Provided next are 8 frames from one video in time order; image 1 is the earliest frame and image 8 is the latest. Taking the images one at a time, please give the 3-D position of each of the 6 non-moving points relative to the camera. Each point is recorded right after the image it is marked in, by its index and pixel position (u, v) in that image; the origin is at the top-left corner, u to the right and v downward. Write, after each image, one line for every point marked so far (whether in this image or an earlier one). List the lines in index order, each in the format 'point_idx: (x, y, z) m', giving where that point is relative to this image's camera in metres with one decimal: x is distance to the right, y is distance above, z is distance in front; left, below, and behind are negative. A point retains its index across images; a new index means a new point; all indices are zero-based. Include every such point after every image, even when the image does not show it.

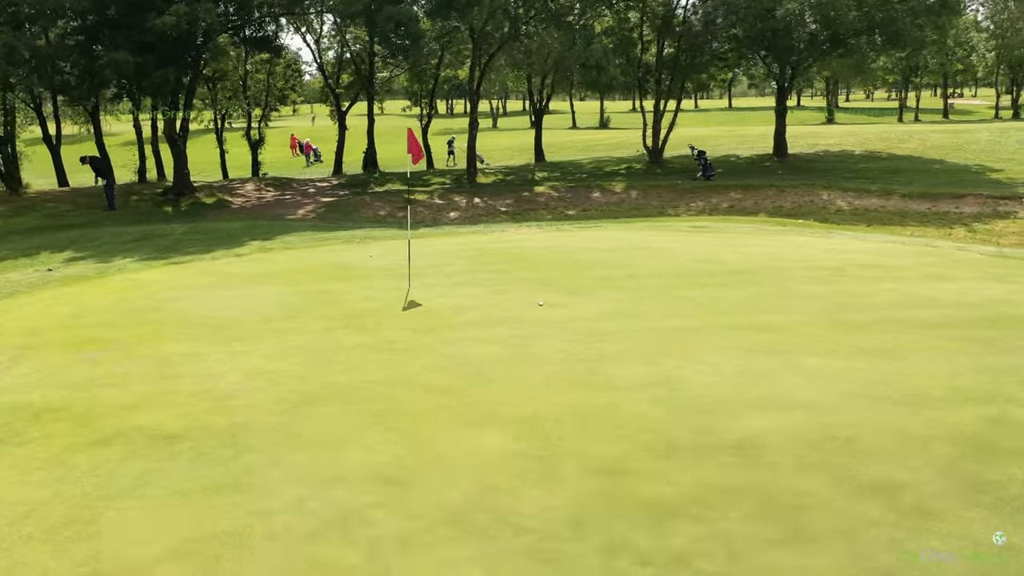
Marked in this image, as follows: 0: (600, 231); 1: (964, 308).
0: (+1.6, +1.0, +14.9) m
1: (+4.8, -0.2, +8.8) m
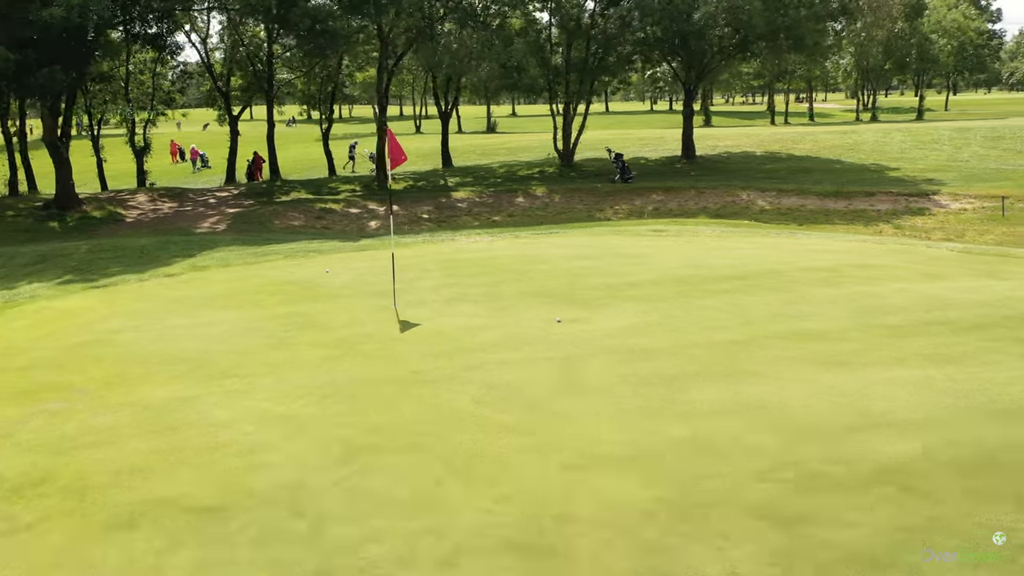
0: (+0.9, +0.9, +14.3) m
1: (+5.0, -0.1, +8.7) m
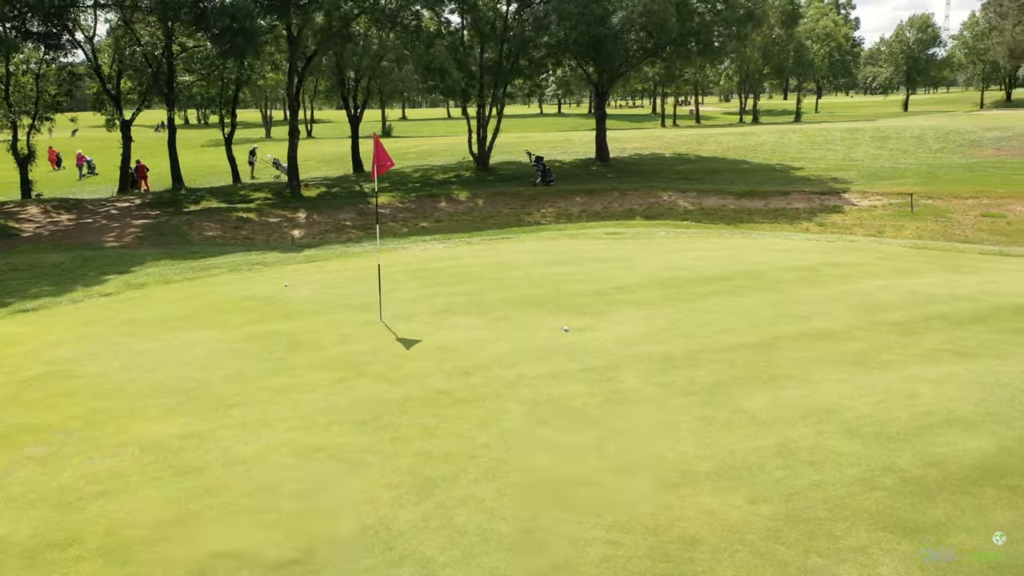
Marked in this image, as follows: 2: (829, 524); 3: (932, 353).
0: (+0.1, +0.8, +14.0) m
1: (+4.9, -0.1, +9.1) m
2: (+1.7, -1.3, +4.4) m
3: (+3.6, -0.5, +7.1) m
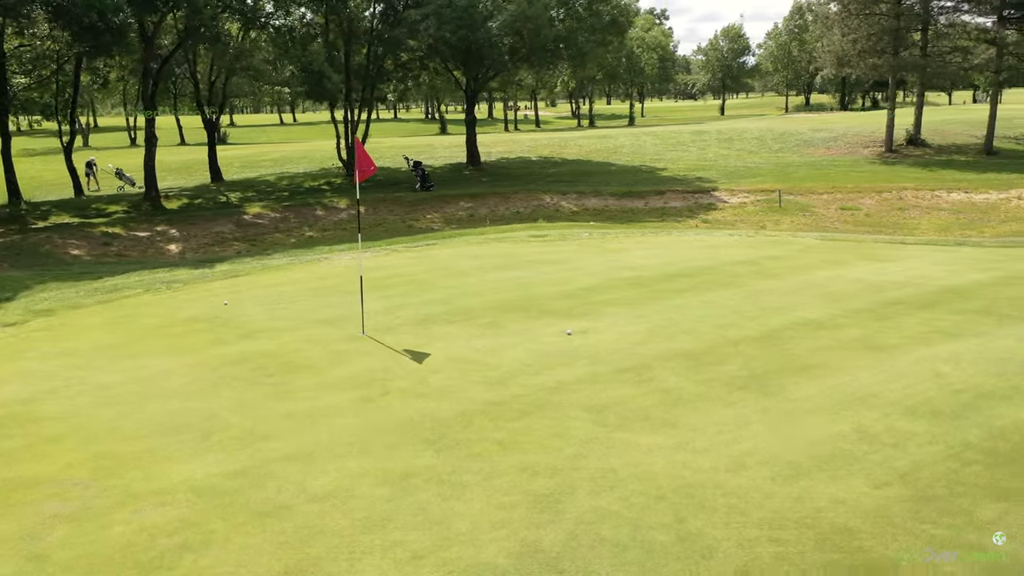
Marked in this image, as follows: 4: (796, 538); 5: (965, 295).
0: (-1.2, +0.7, +13.7) m
1: (+4.7, +0.1, +9.9) m
2: (+2.5, -1.2, +4.6) m
3: (+3.8, -0.4, +7.7) m
4: (+1.5, -1.3, +4.3) m
5: (+5.0, -0.1, +9.2) m
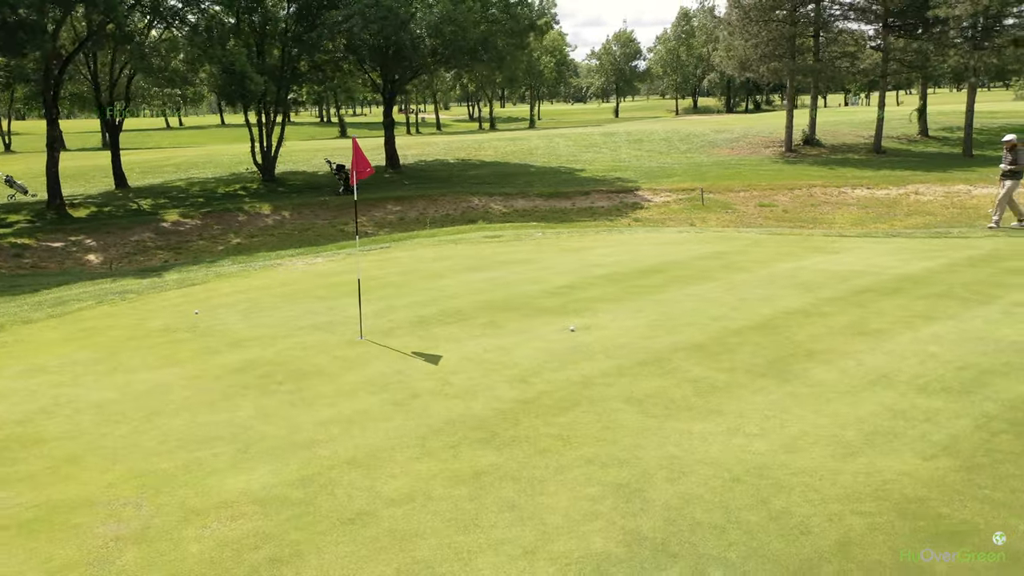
0: (-1.9, +0.6, +13.6) m
1: (+4.4, +0.2, +10.5) m
2: (+3.0, -1.1, +5.0) m
3: (+3.8, -0.3, +8.2) m
4: (+2.0, -1.2, +4.6) m
5: (+4.8, +0.1, +9.9) m
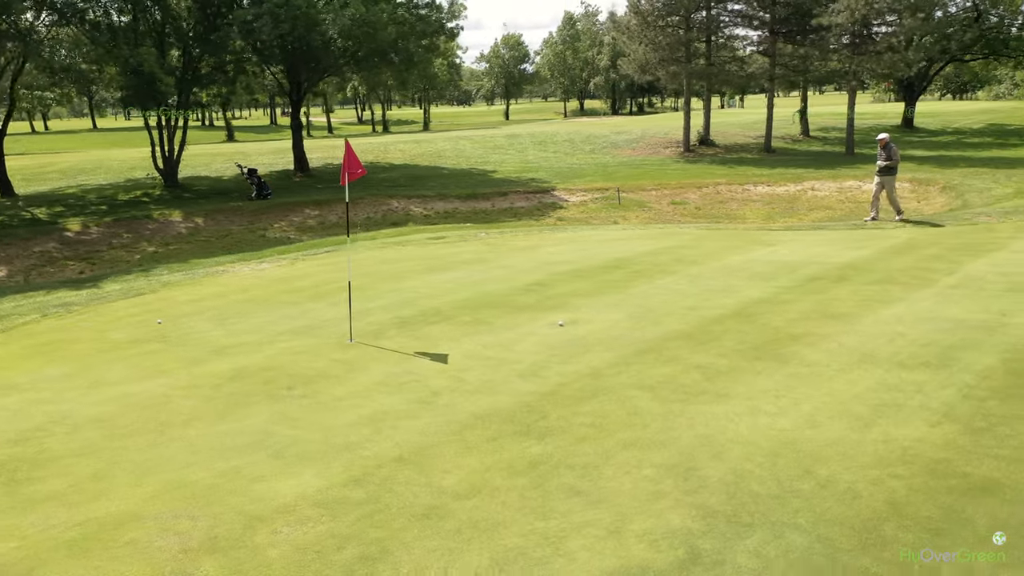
0: (-2.7, +0.5, +13.4) m
1: (+3.9, +0.4, +11.2) m
2: (+3.3, -1.0, +5.6) m
3: (+3.7, -0.2, +8.9) m
4: (+2.4, -1.1, +5.1) m
5: (+4.5, +0.3, +10.7) m
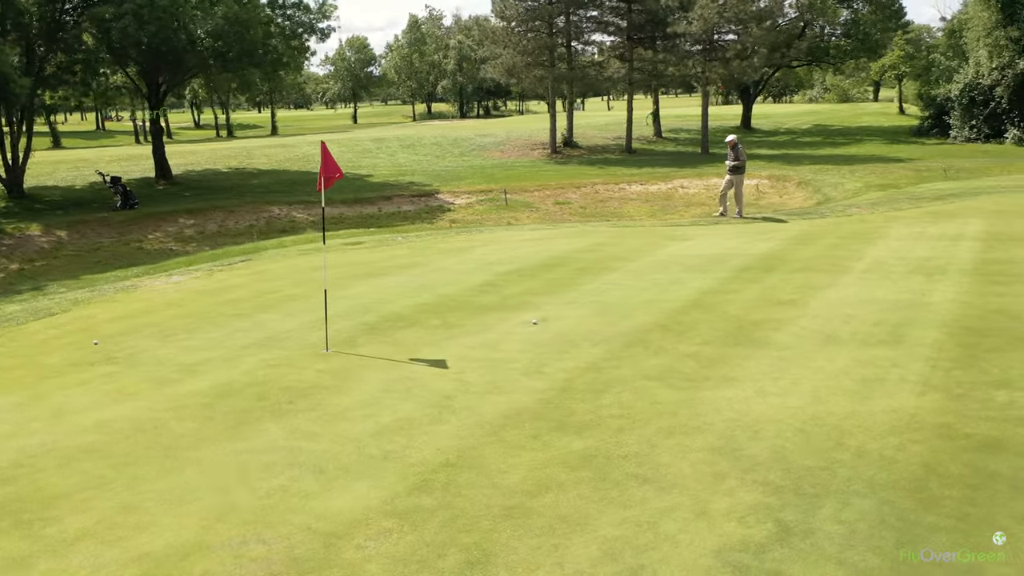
0: (-3.9, +0.4, +12.9) m
1: (+3.1, +0.5, +12.0) m
2: (+3.5, -0.8, +6.3) m
3: (+3.3, 0.0, +9.6) m
4: (+2.8, -1.0, +5.6) m
5: (+3.7, +0.4, +11.5) m
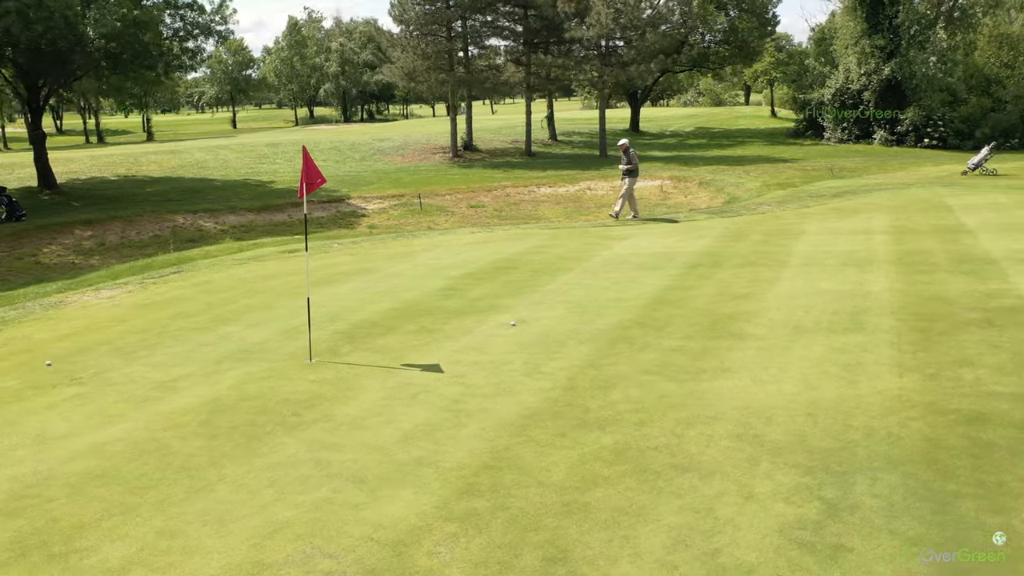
0: (-4.7, +0.2, +12.3) m
1: (+2.3, +0.5, +12.4) m
2: (+3.6, -0.7, +6.9) m
3: (+2.8, 0.0, +10.1) m
4: (+3.0, -0.9, +6.1) m
5: (+3.0, +0.5, +12.0) m
